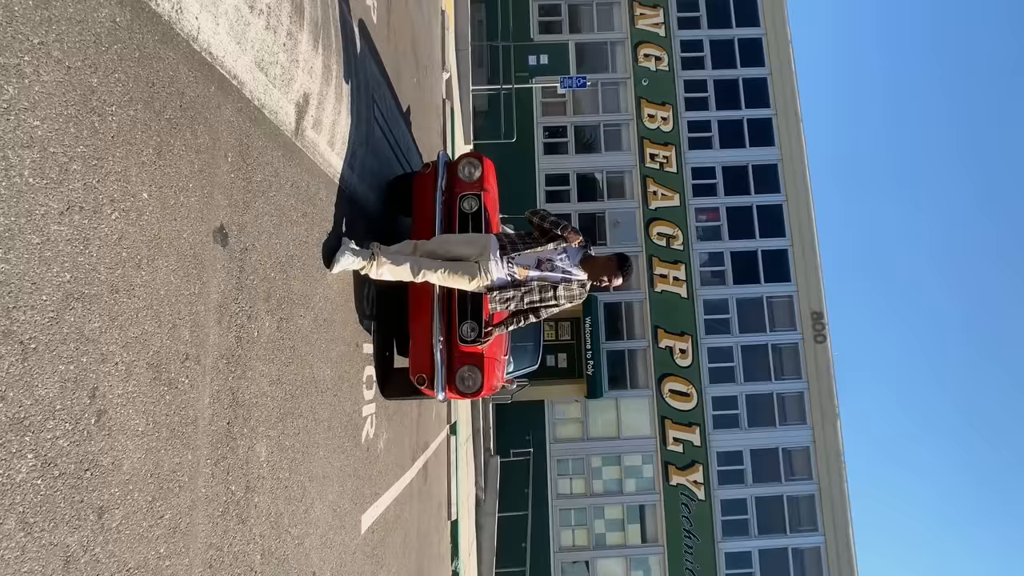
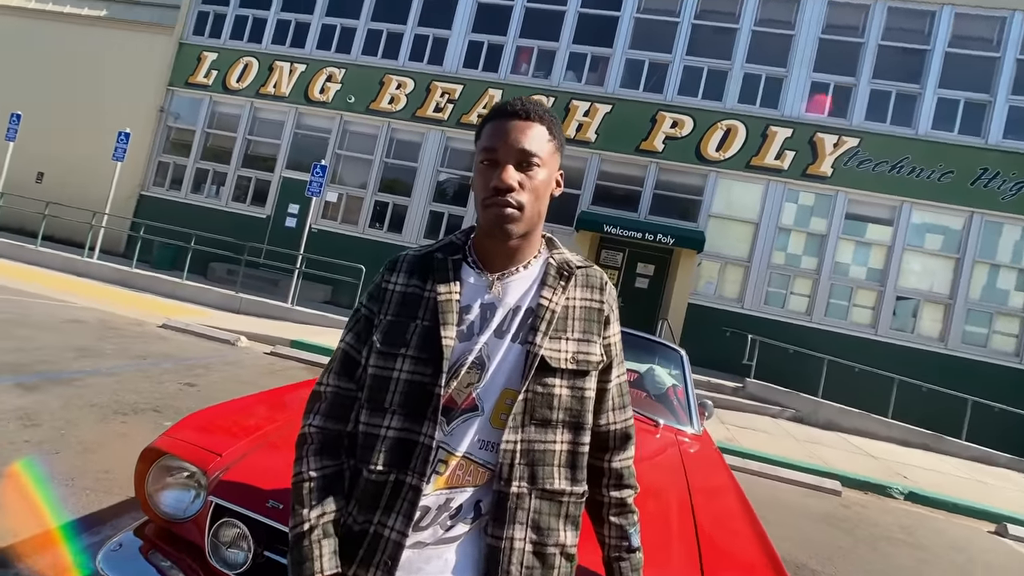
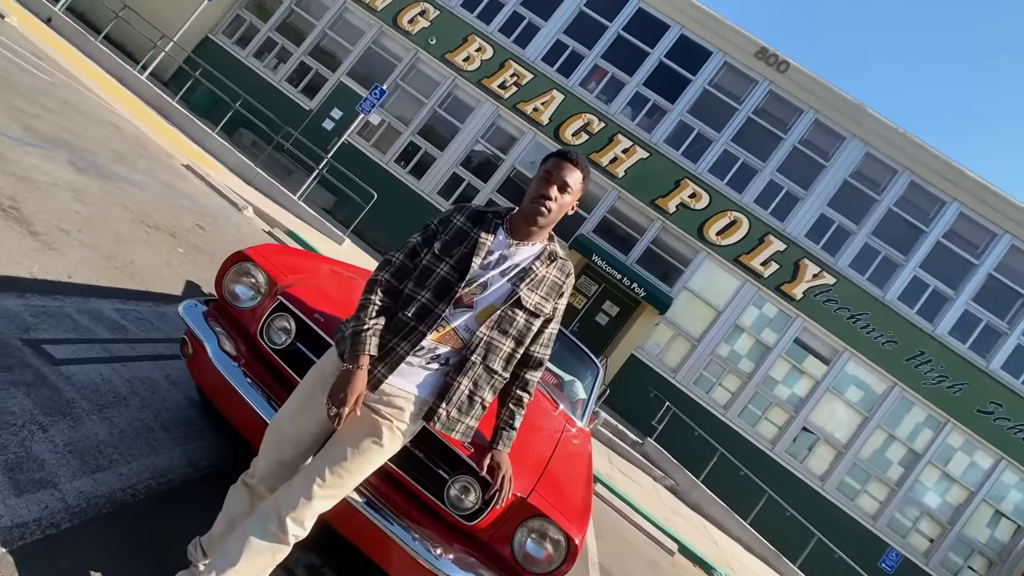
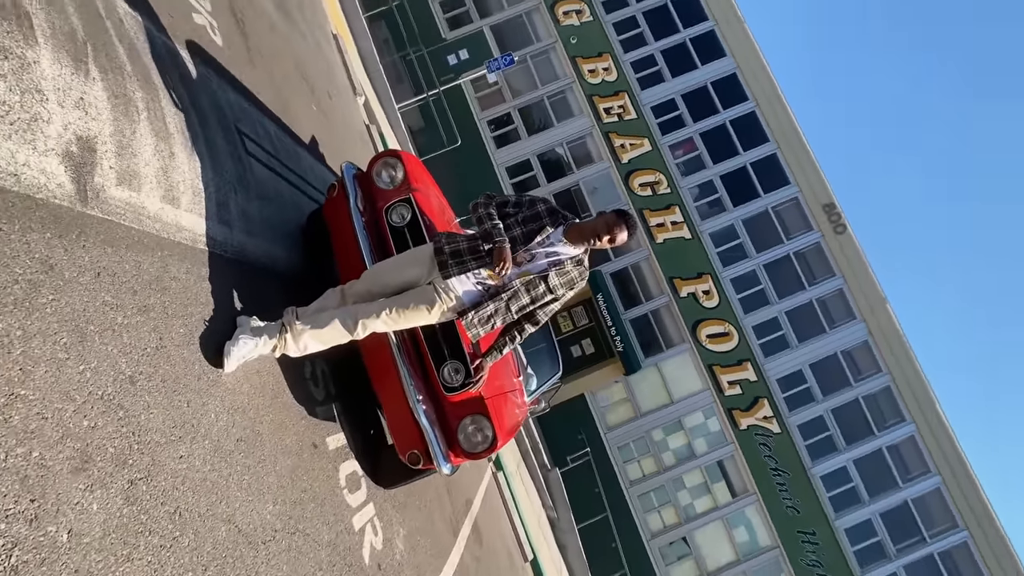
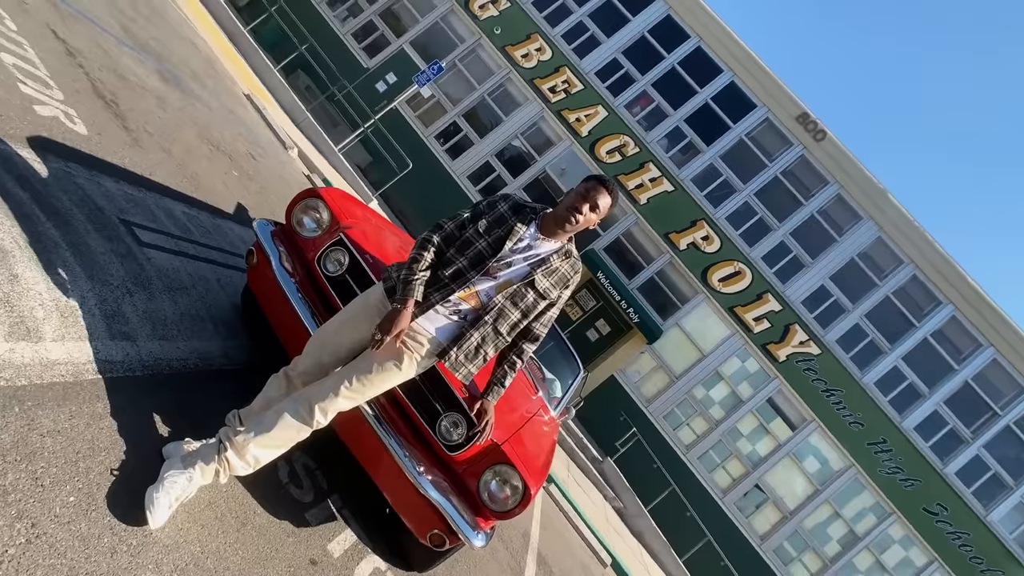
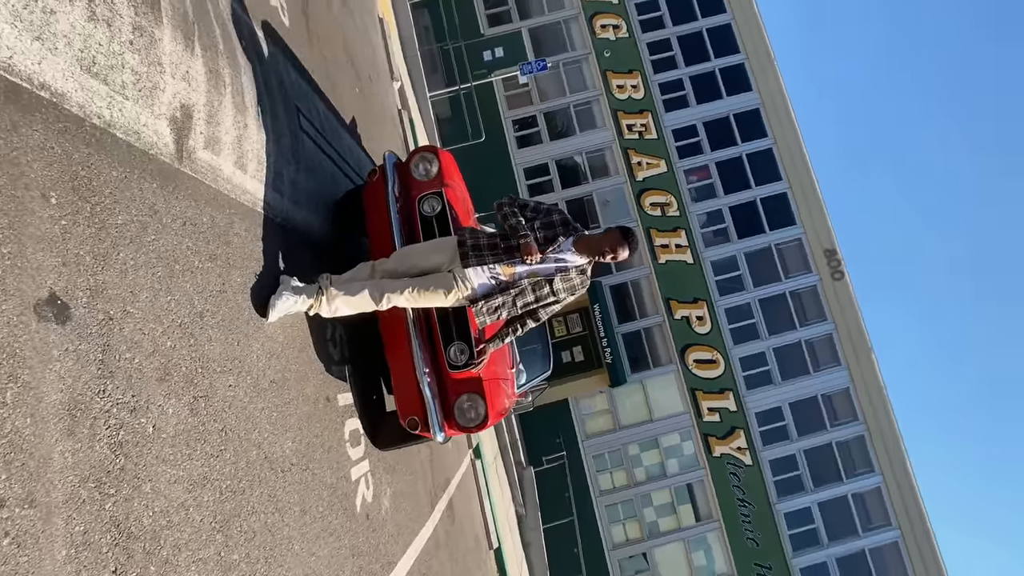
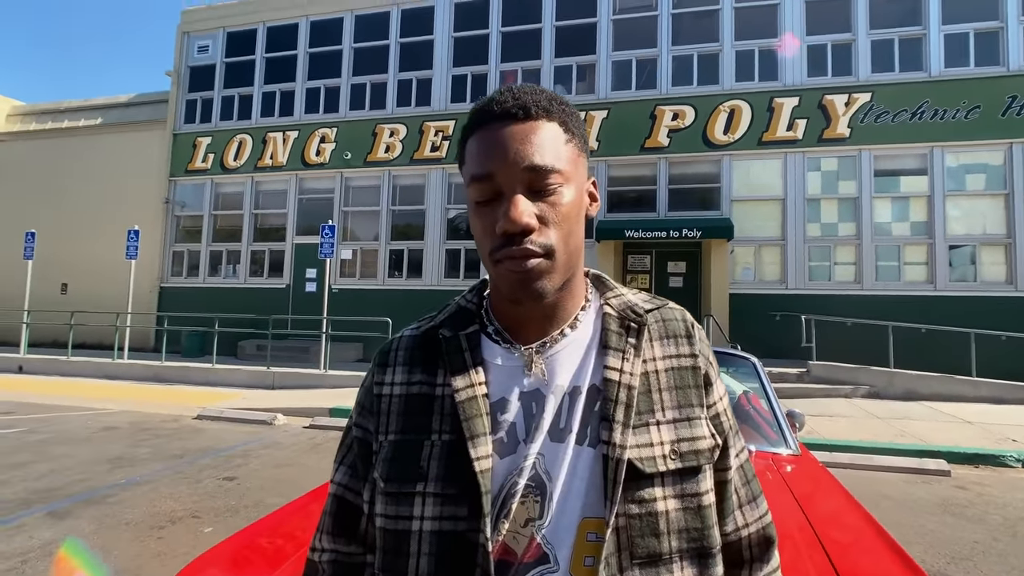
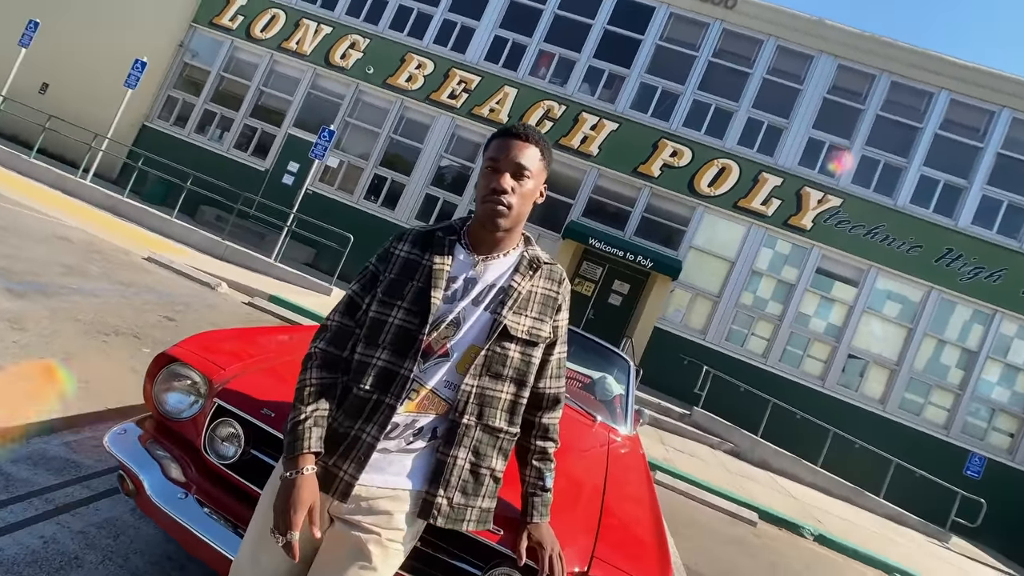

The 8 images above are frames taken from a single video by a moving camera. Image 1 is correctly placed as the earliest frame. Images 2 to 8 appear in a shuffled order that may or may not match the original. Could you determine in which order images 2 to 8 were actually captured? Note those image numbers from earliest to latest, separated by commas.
6, 4, 5, 3, 8, 2, 7
